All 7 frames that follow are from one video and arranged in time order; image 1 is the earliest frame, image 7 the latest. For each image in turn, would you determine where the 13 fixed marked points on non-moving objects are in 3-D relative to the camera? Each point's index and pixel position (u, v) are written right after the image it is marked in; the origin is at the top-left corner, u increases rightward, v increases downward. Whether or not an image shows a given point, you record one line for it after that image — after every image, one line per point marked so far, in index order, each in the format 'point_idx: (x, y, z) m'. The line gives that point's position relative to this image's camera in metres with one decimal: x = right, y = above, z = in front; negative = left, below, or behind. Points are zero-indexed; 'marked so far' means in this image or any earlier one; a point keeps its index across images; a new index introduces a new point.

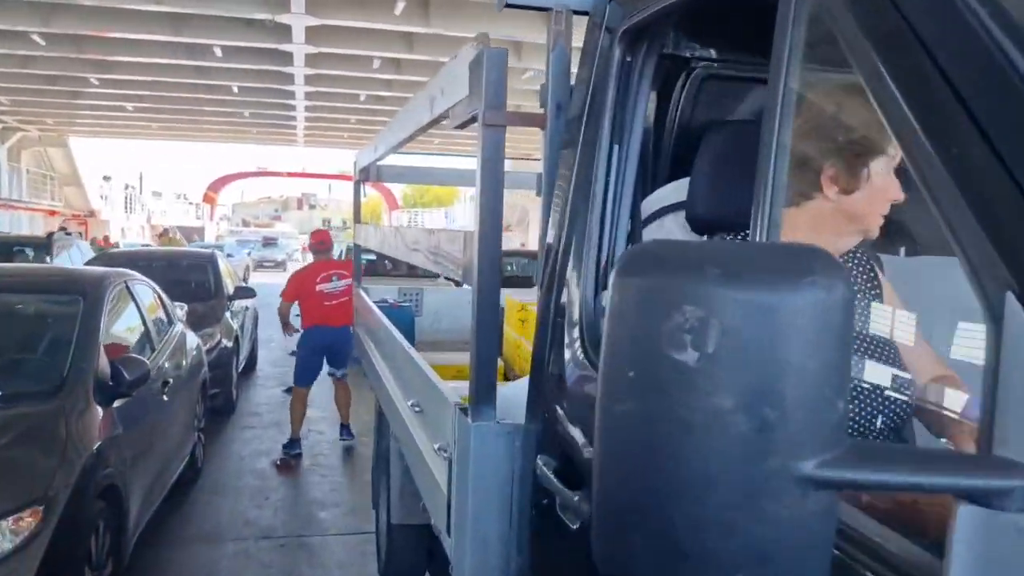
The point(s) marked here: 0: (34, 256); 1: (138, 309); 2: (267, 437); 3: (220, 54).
0: (-7.4, +0.5, +13.1) m
1: (-2.4, -0.1, +5.3) m
2: (-2.2, -1.4, +7.7) m
3: (-6.2, +5.0, +17.8) m
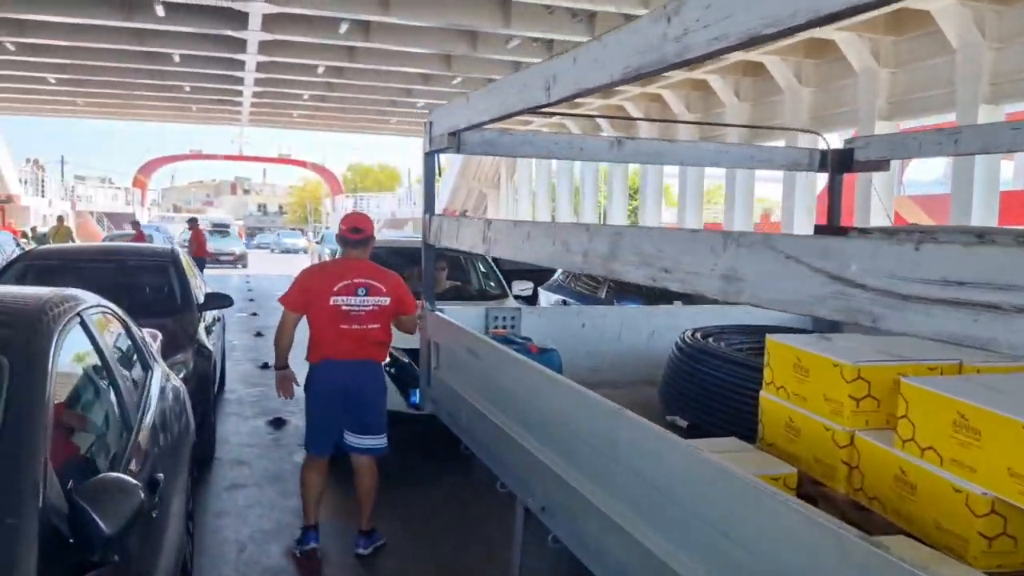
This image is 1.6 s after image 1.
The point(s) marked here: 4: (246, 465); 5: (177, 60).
0: (-7.3, +0.4, +10.7) m
1: (-1.6, -0.3, +3.3) m
2: (-1.7, -1.5, +5.7) m
3: (-6.4, +5.0, +15.4) m
4: (-2.1, -1.4, +6.5) m
5: (-7.9, +5.4, +19.9) m
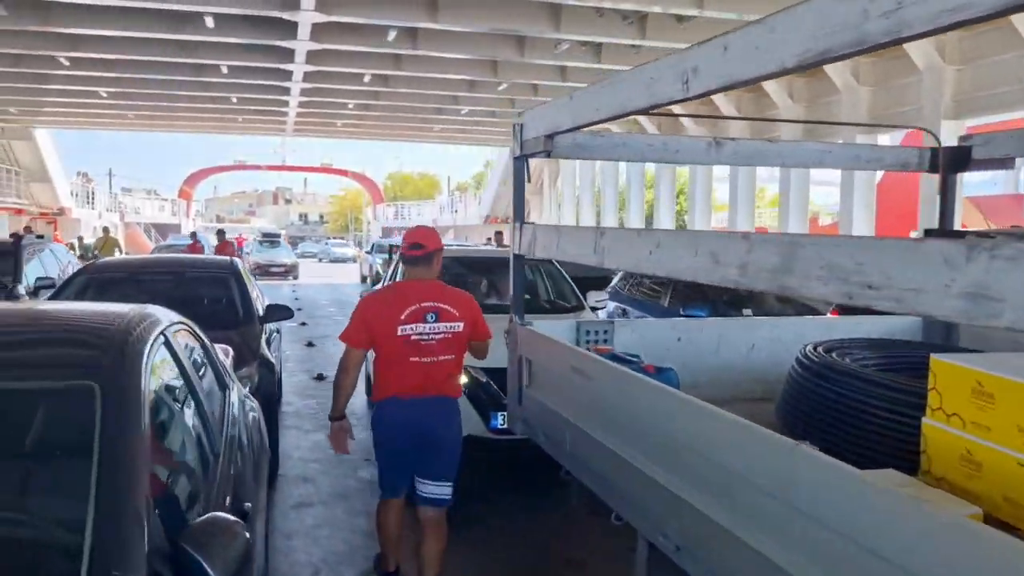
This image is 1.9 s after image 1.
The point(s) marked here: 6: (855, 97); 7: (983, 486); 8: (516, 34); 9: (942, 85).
0: (-6.5, +0.3, +10.7) m
1: (-1.2, -0.3, +3.1) m
2: (-1.1, -1.5, +5.5) m
3: (-5.5, +4.8, +15.4) m
4: (-1.5, -1.5, +6.4) m
5: (-6.8, +5.2, +20.0) m
6: (+6.7, +3.7, +16.5) m
7: (+1.2, -0.5, +2.1) m
8: (+0.1, +4.7, +15.4) m
9: (+7.4, +3.5, +14.5) m
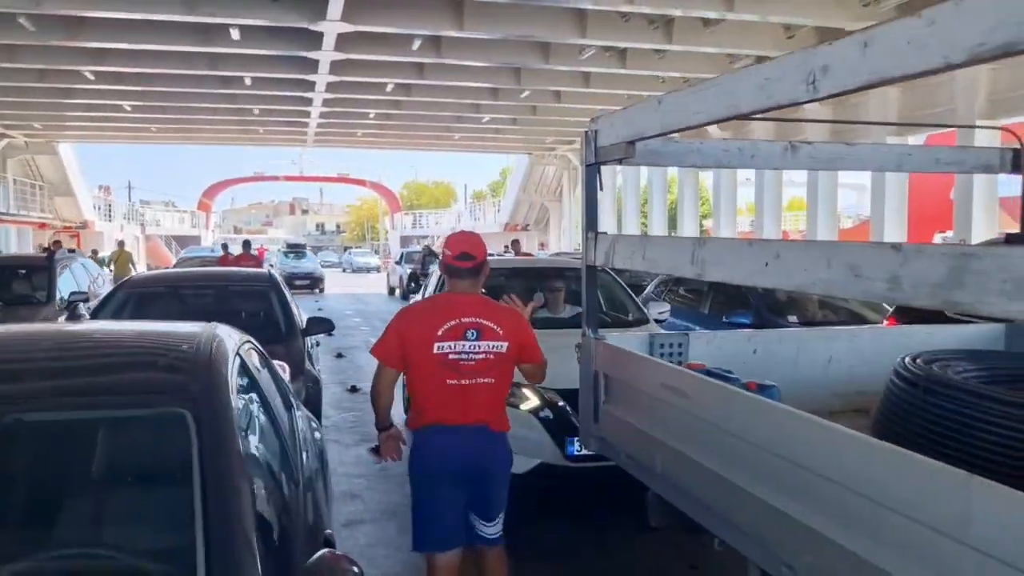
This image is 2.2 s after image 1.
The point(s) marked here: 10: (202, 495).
0: (-6.1, +0.1, +10.7) m
1: (-0.9, -0.4, +3.0) m
2: (-0.8, -1.6, +5.4) m
3: (-5.1, +4.6, +15.4) m
4: (-1.1, -1.6, +6.2) m
5: (-6.3, +4.9, +20.1) m
6: (+7.2, +3.7, +16.3) m
7: (+1.4, -0.5, +1.9) m
8: (+0.5, +4.5, +15.3) m
9: (+7.9, +3.4, +14.2) m
10: (-0.9, -0.6, +2.5) m
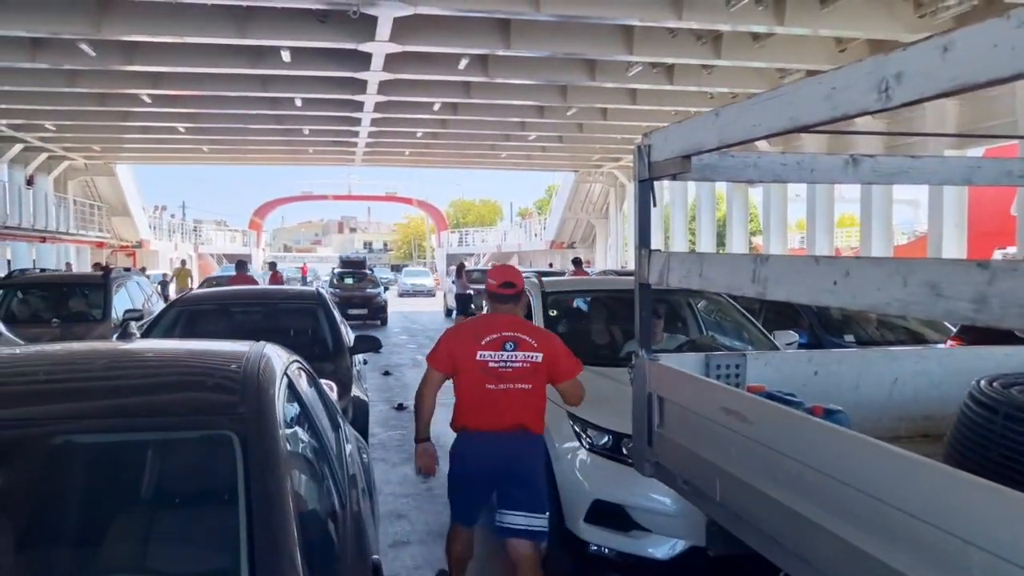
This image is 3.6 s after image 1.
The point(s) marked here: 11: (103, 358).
0: (-5.5, -0.1, +10.9) m
1: (-0.7, -0.5, +2.9) m
2: (-0.5, -1.7, +5.3) m
3: (-4.2, +4.3, +15.7) m
4: (-0.8, -1.7, +6.2) m
5: (-5.2, +4.5, +20.4) m
6: (+8.1, +3.3, +15.9) m
7: (+1.6, -0.5, +1.7) m
8: (+1.4, +4.2, +15.3) m
9: (+8.6, +3.1, +13.8) m
10: (-0.8, -0.7, +2.4) m
11: (-1.5, -0.3, +3.1) m
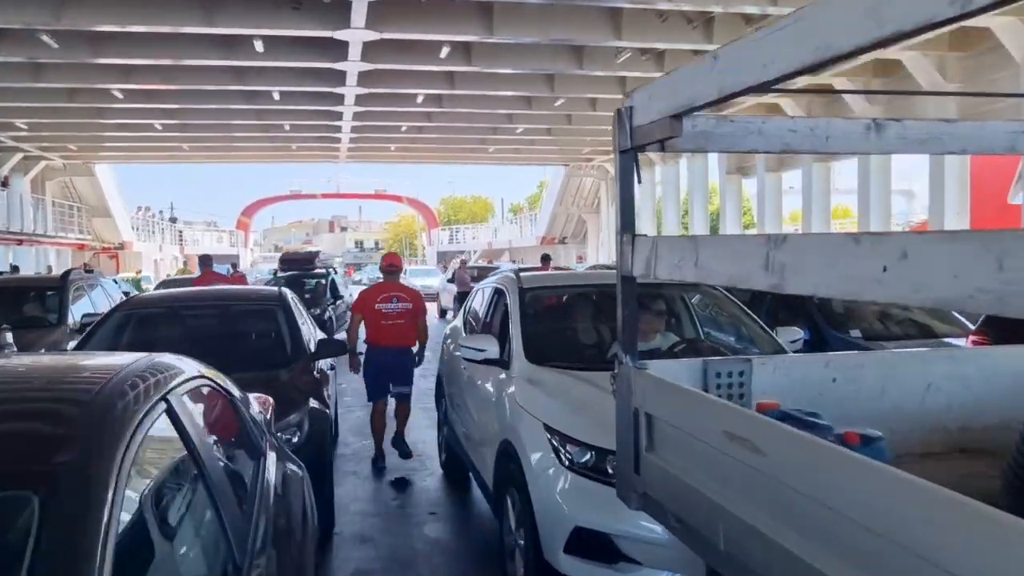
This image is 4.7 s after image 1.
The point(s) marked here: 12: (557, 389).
0: (-5.7, -0.2, +10.3) m
1: (-0.9, -0.5, +2.3) m
2: (-0.6, -1.7, +4.7) m
3: (-4.5, +4.3, +15.1) m
4: (-0.9, -1.7, +5.6) m
5: (-5.5, +4.5, +19.7) m
6: (+7.8, +3.5, +15.3) m
7: (+1.4, -0.5, +1.1) m
8: (+1.1, +4.3, +14.7) m
9: (+8.4, +3.3, +13.2) m
10: (-0.9, -0.7, +1.8) m
11: (-1.6, -0.3, +2.5) m
12: (+0.2, -0.6, +4.6) m
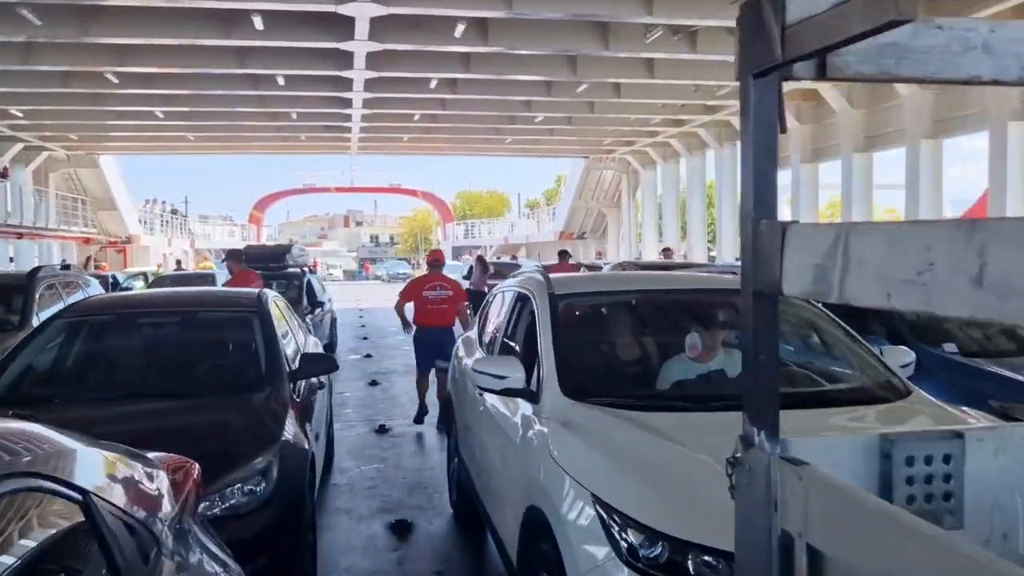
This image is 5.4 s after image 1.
0: (-5.5, -0.2, +9.2) m
1: (-0.8, -0.5, +1.1) m
2: (-0.5, -1.8, +3.5) m
3: (-4.2, +4.3, +13.9) m
4: (-0.8, -1.7, +4.4) m
5: (-5.1, +4.5, +18.6) m
6: (+8.2, +3.5, +13.9) m
7: (+1.5, -0.6, -0.1) m
8: (+1.4, +4.3, +13.4) m
9: (+8.7, +3.3, +11.8) m
10: (-0.8, -0.7, +0.6) m
11: (-1.6, -0.3, +1.3) m
12: (+0.4, -0.6, +3.4) m
